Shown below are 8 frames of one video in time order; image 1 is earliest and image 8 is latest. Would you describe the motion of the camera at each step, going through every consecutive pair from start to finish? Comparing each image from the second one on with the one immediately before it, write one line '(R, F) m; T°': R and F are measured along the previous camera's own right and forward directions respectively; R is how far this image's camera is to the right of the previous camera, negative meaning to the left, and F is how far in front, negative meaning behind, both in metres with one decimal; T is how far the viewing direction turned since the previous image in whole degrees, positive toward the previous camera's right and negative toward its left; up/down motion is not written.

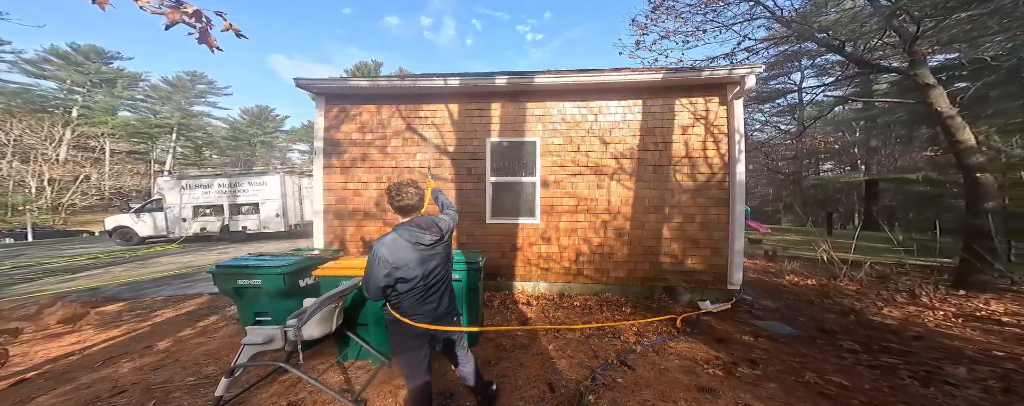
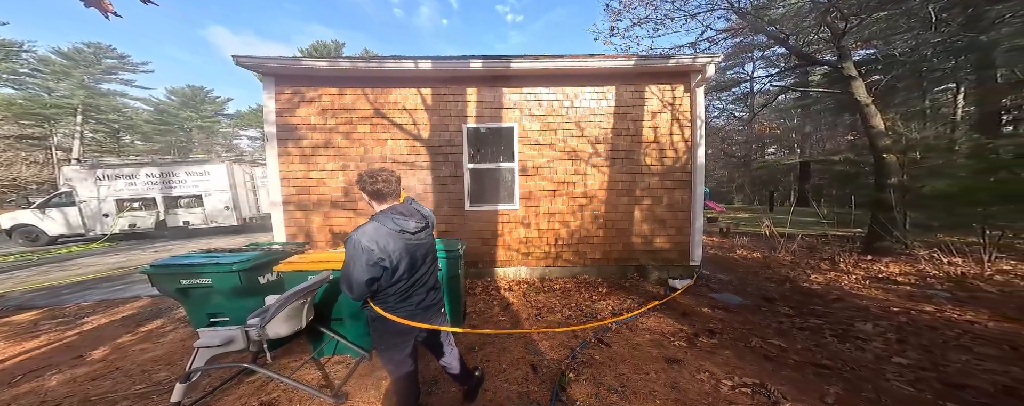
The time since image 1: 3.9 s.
(-0.1, 0.0) m; +6°
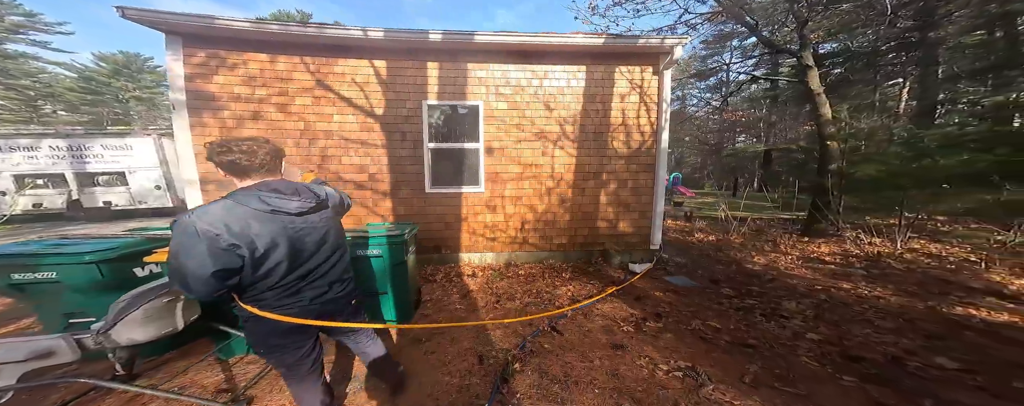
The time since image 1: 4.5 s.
(+0.3, +0.1) m; +4°
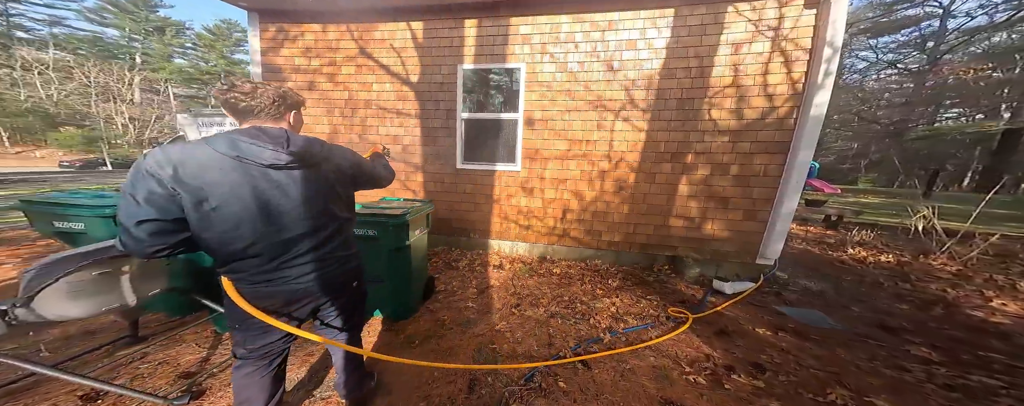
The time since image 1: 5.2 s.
(+0.5, +0.9) m; -17°
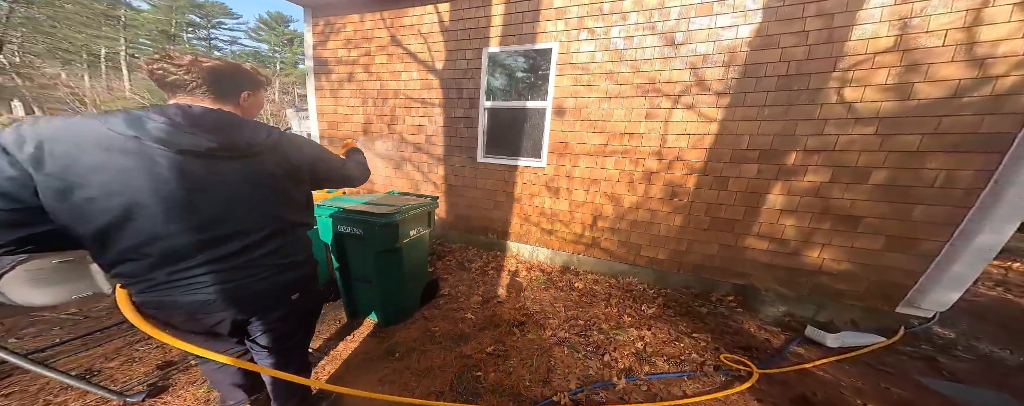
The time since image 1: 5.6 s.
(+0.4, +0.5) m; -12°
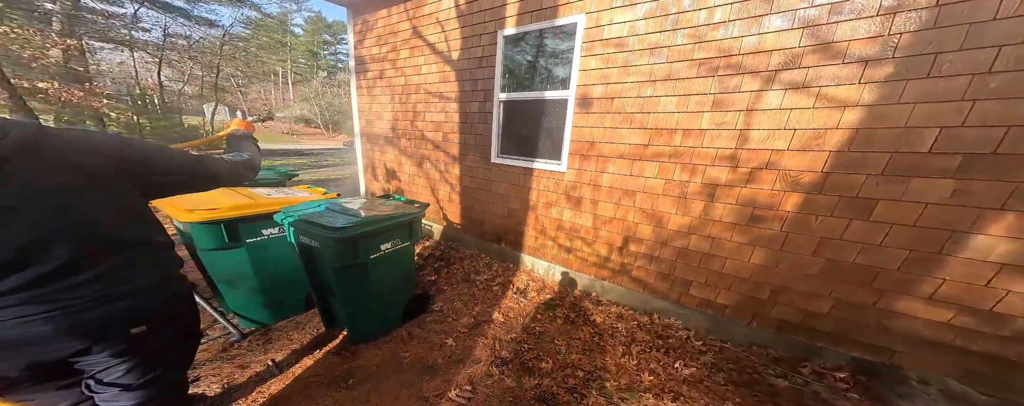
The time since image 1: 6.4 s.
(+0.6, +0.6) m; -15°
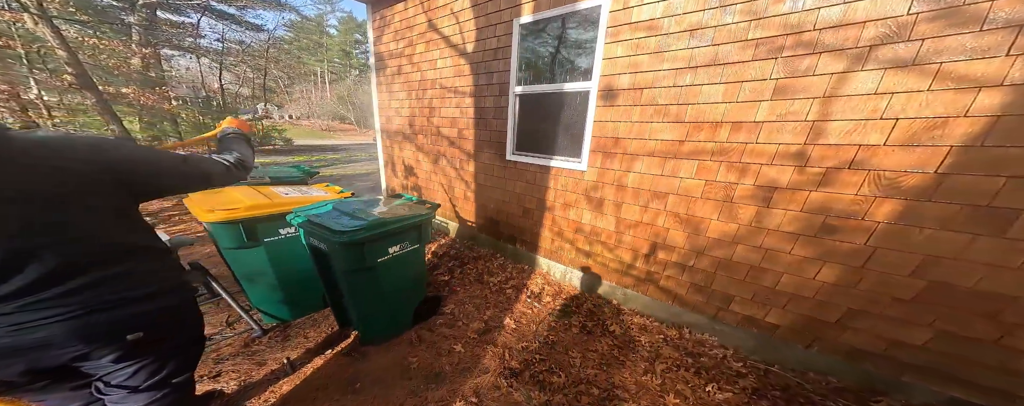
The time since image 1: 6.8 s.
(+0.1, +0.2) m; -5°
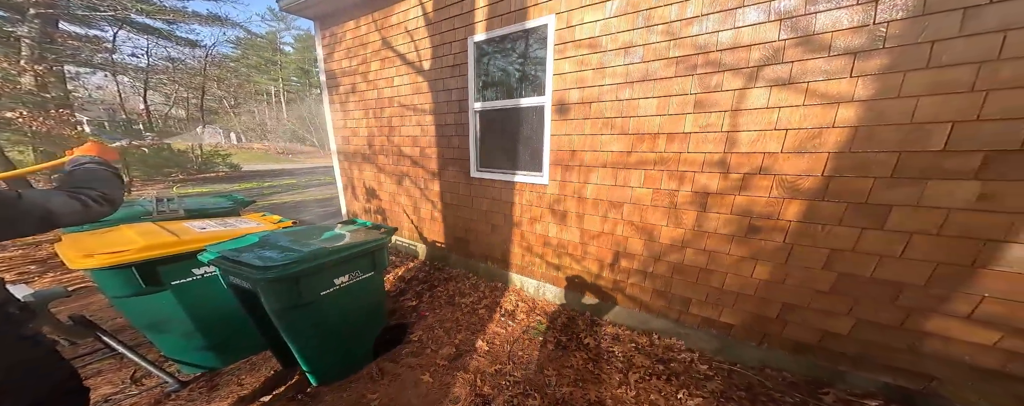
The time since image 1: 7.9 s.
(+0.1, 0.0) m; +6°
